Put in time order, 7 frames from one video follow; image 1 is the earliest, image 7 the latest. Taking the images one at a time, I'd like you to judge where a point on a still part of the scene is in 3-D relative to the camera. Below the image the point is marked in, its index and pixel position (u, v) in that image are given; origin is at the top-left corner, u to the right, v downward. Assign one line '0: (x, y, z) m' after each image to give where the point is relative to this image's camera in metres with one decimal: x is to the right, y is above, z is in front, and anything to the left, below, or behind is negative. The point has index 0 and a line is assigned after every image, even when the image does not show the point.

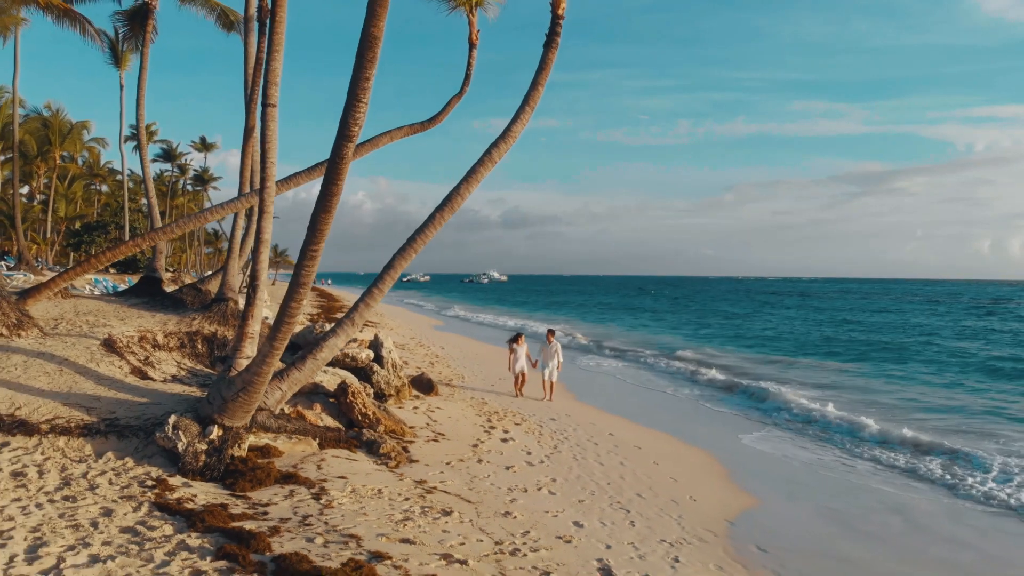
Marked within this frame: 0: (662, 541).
0: (+1.4, -2.3, +5.5) m
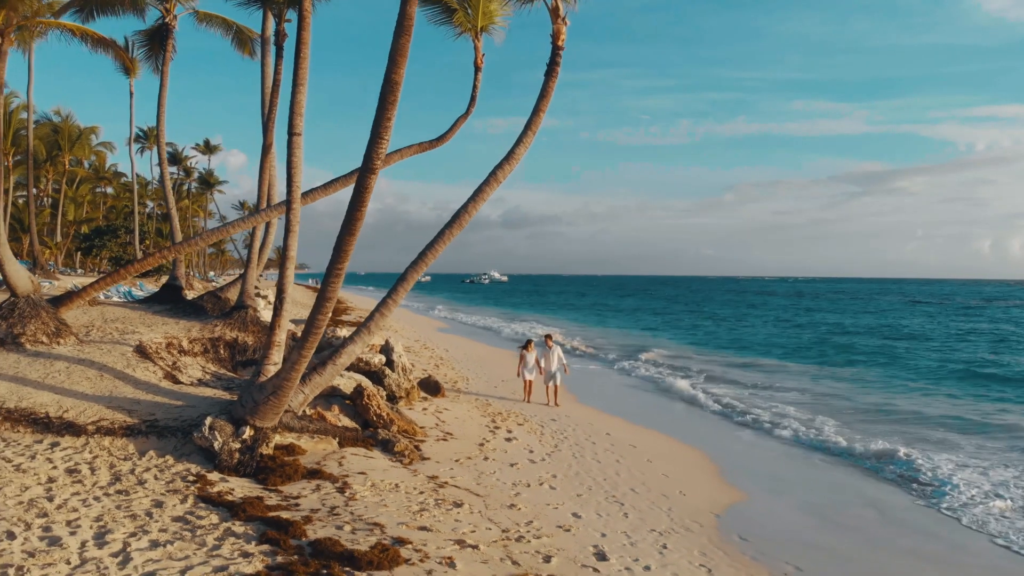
0: (+1.4, -2.4, +6.0) m
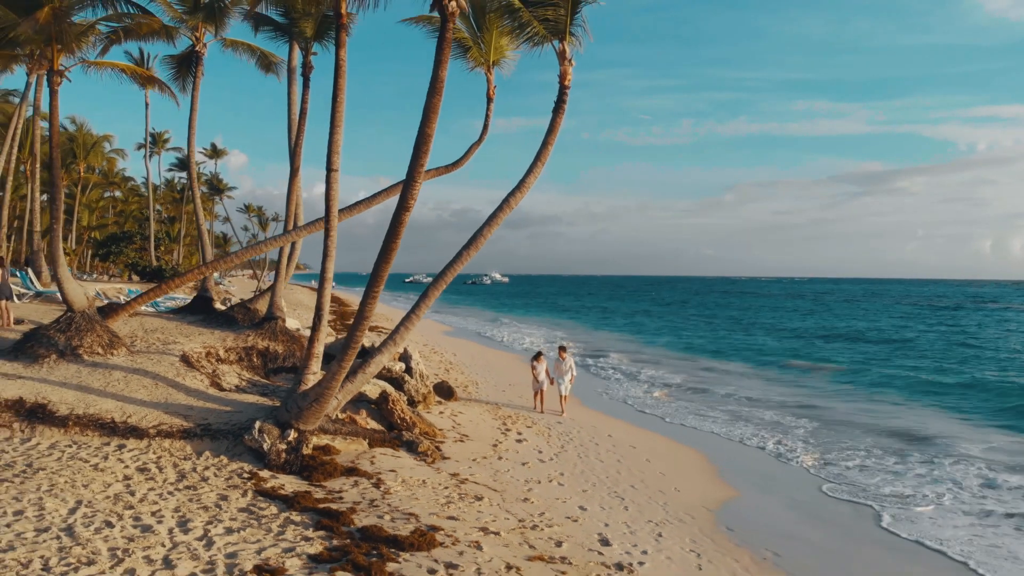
0: (+1.6, -2.7, +6.8) m
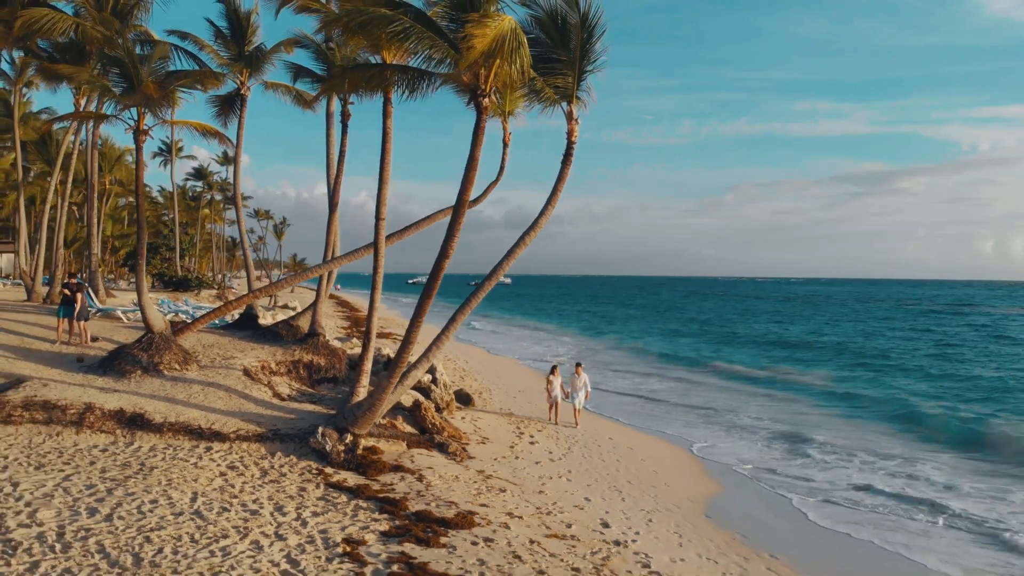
0: (+1.8, -3.1, +8.3) m
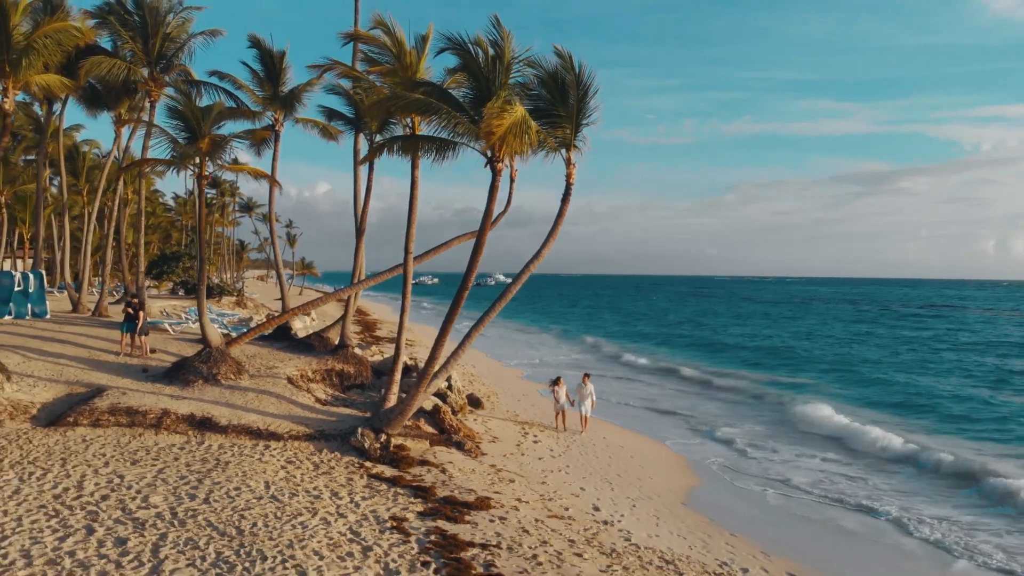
0: (+1.9, -3.5, +9.9) m
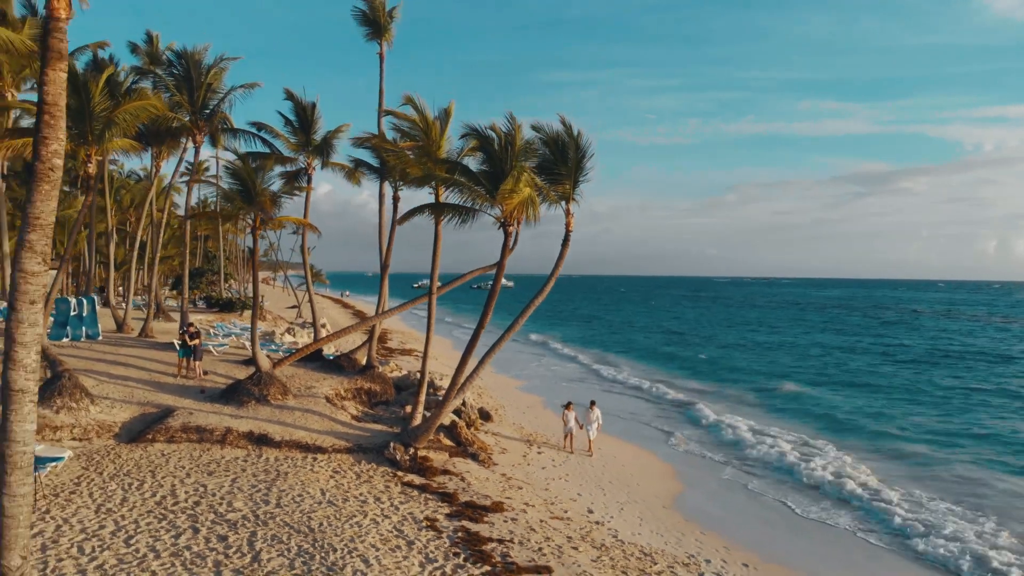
0: (+2.1, -4.2, +11.8) m
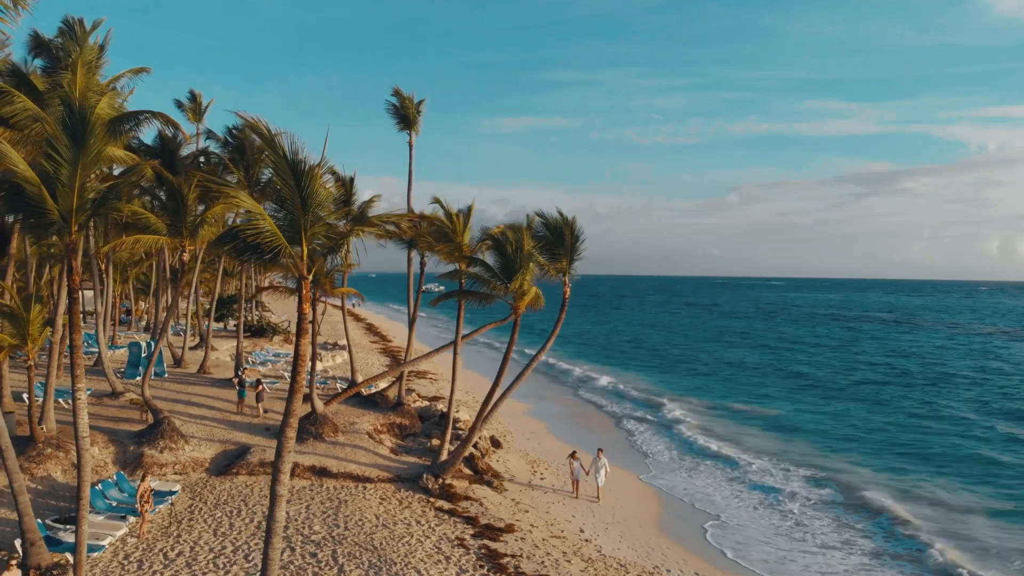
0: (+2.3, -5.8, +14.9) m
